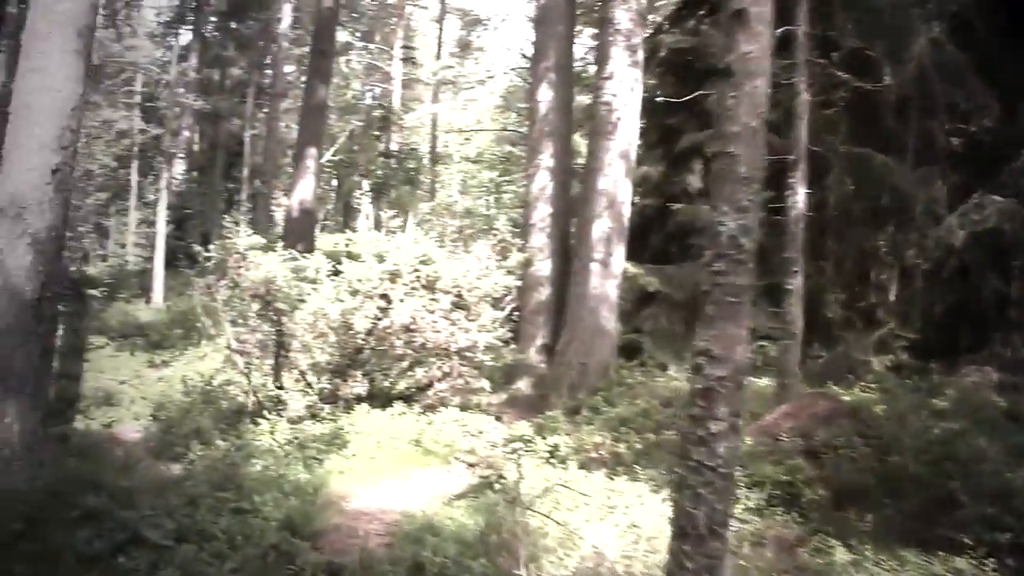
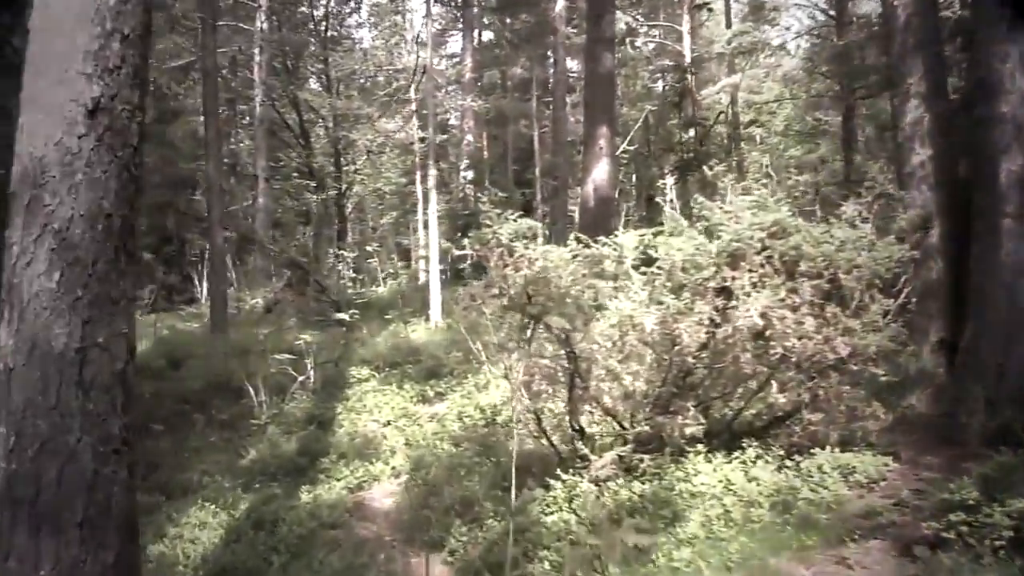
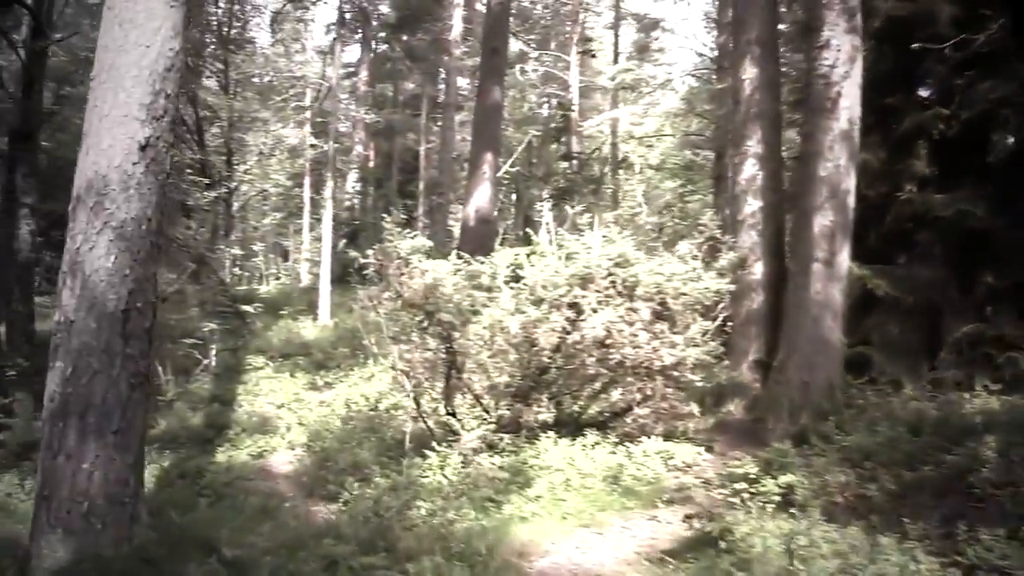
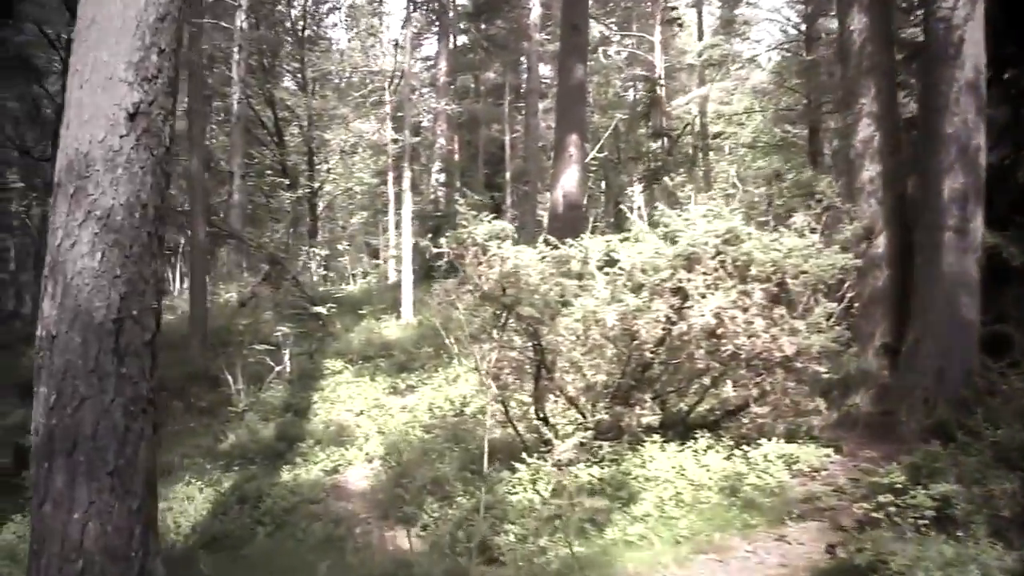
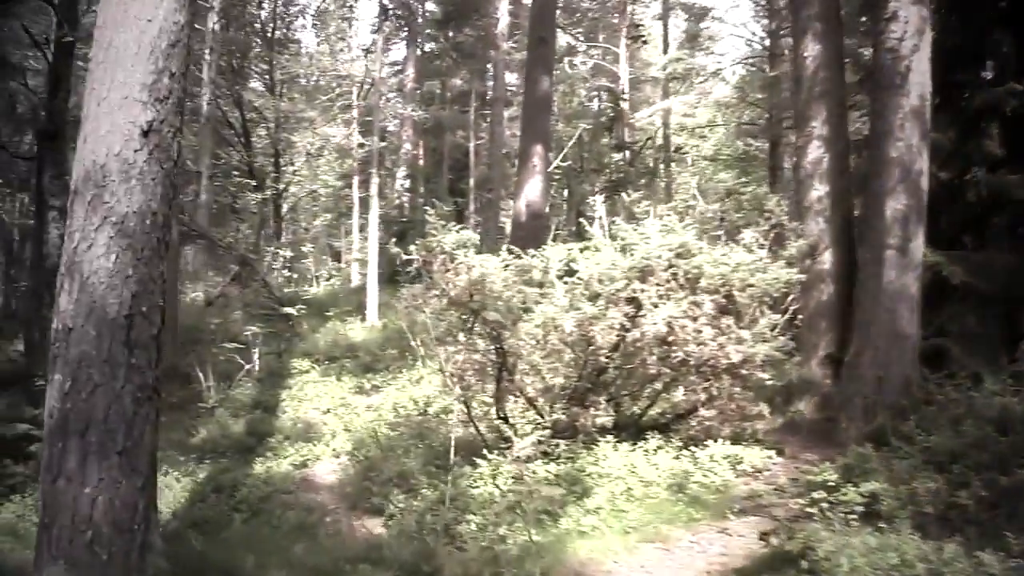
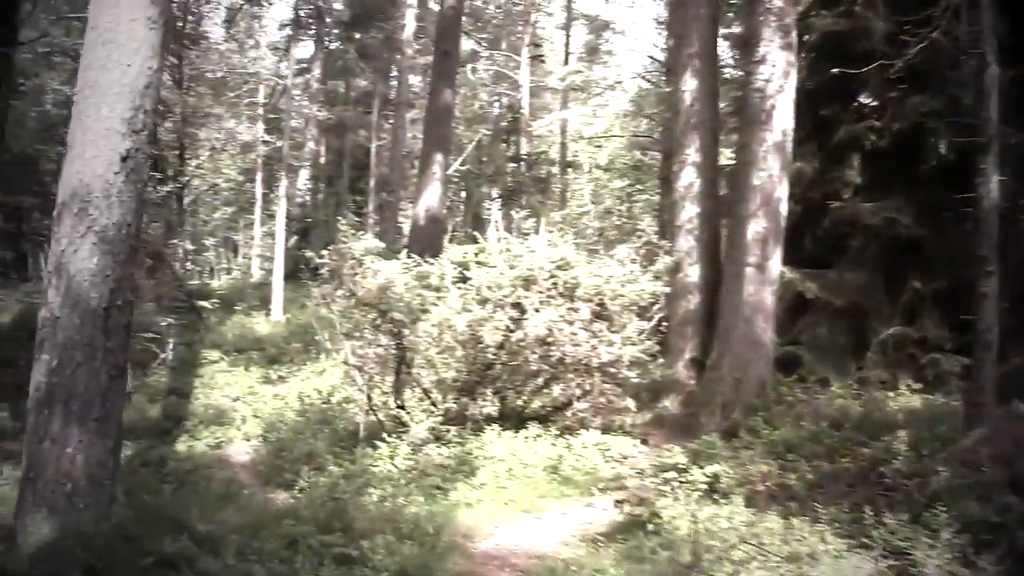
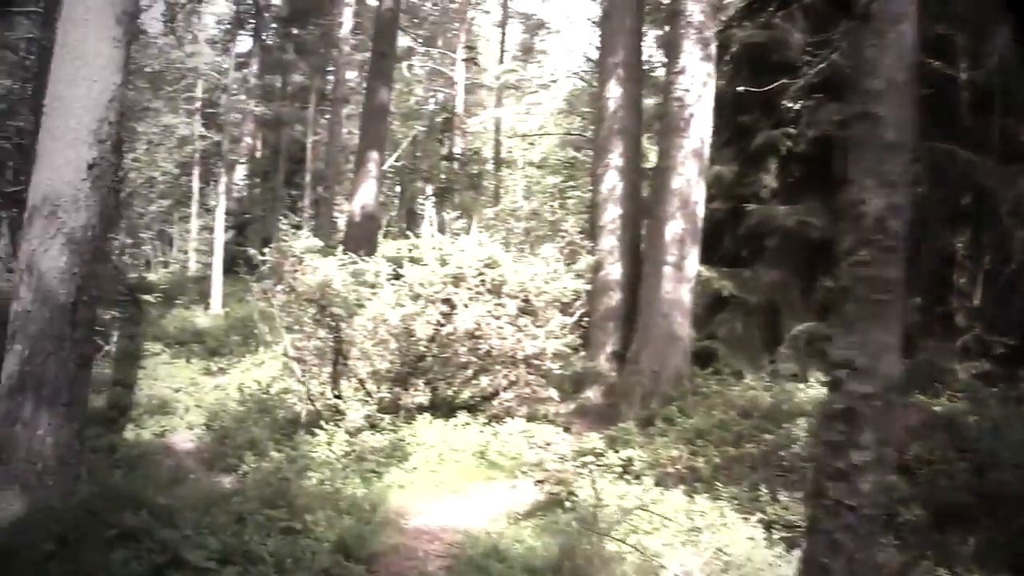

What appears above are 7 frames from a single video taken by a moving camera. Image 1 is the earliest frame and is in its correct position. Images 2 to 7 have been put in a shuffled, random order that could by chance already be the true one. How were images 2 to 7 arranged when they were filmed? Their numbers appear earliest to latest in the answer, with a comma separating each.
7, 6, 3, 5, 4, 2
